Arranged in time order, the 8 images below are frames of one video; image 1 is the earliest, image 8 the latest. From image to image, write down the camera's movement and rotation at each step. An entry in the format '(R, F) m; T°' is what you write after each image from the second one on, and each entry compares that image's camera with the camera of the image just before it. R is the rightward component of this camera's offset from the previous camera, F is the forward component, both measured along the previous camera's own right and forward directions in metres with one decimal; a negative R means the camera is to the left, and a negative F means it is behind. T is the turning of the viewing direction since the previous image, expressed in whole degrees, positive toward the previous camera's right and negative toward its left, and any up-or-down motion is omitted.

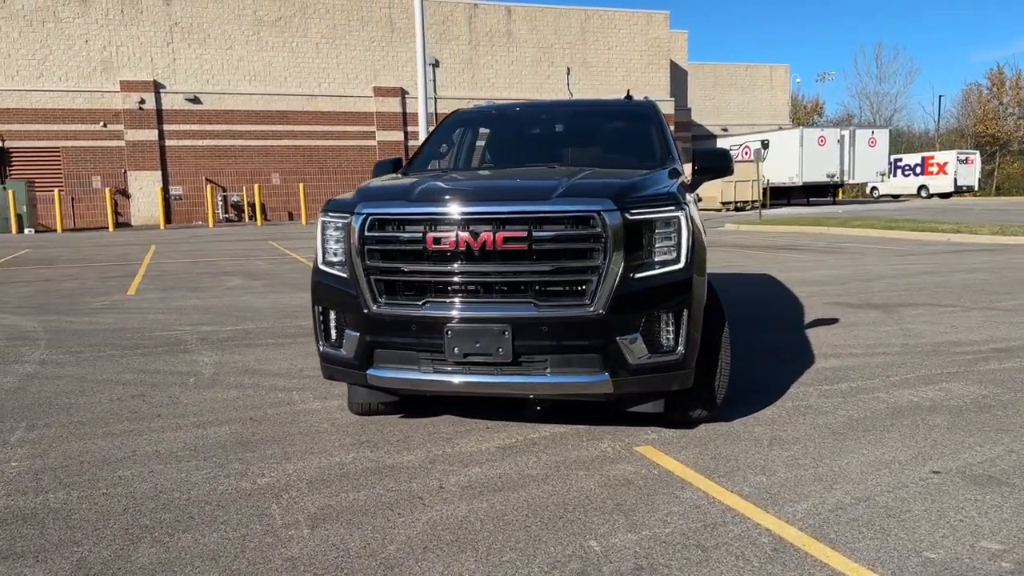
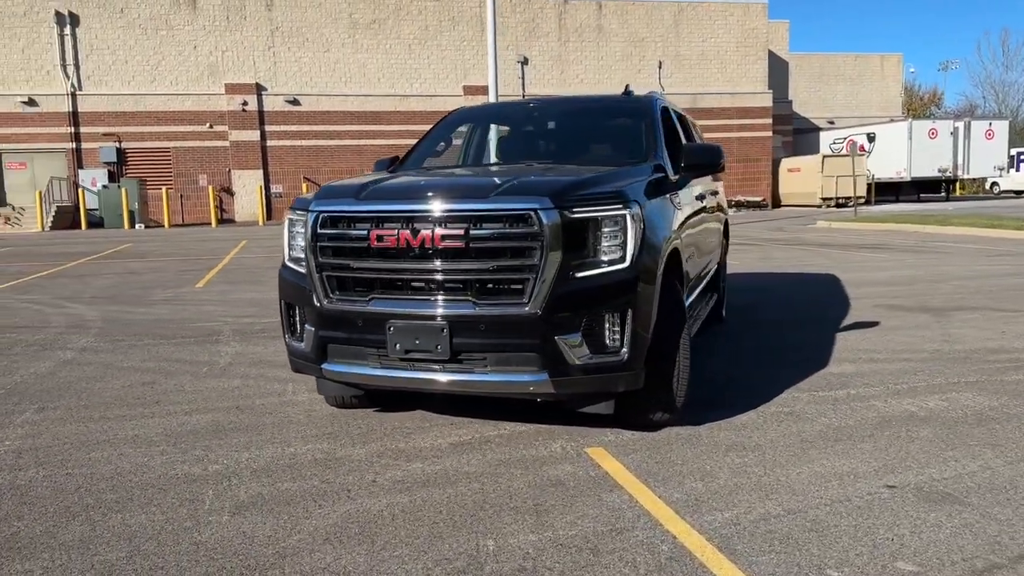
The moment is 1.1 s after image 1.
(+0.8, +0.1) m; -7°
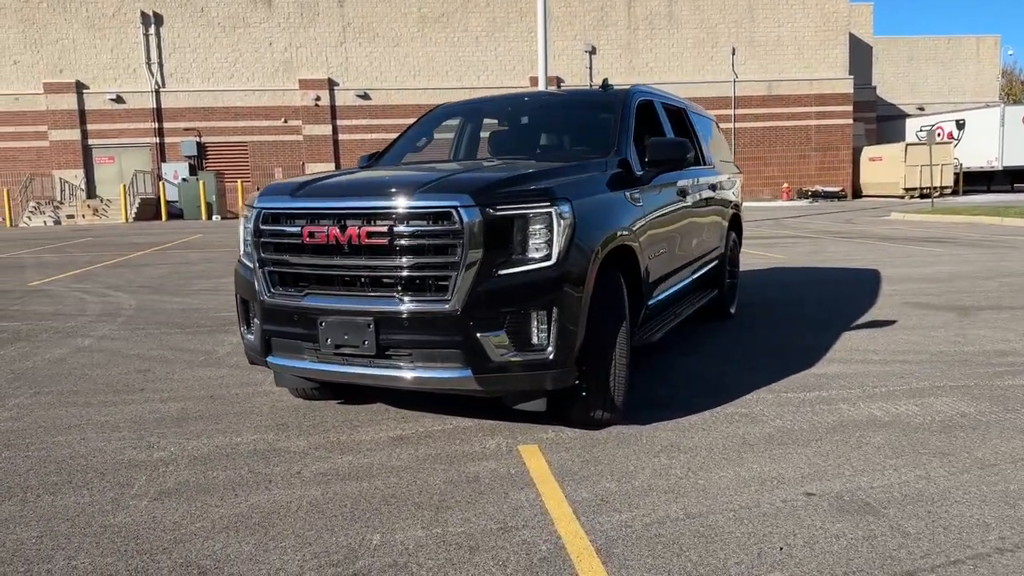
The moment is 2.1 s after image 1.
(+0.8, 0.0) m; -6°
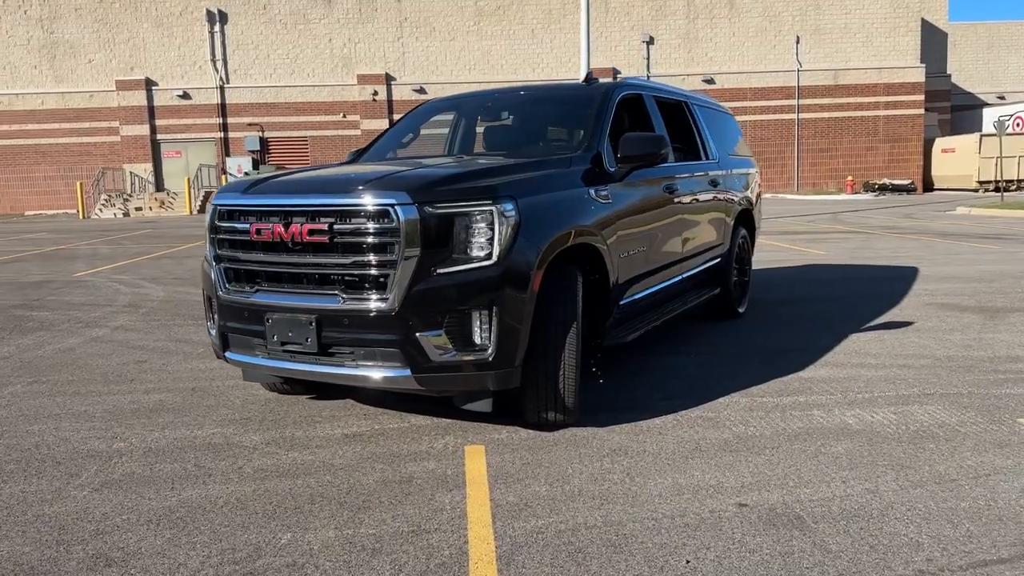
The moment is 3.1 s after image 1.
(+0.6, +0.1) m; -5°
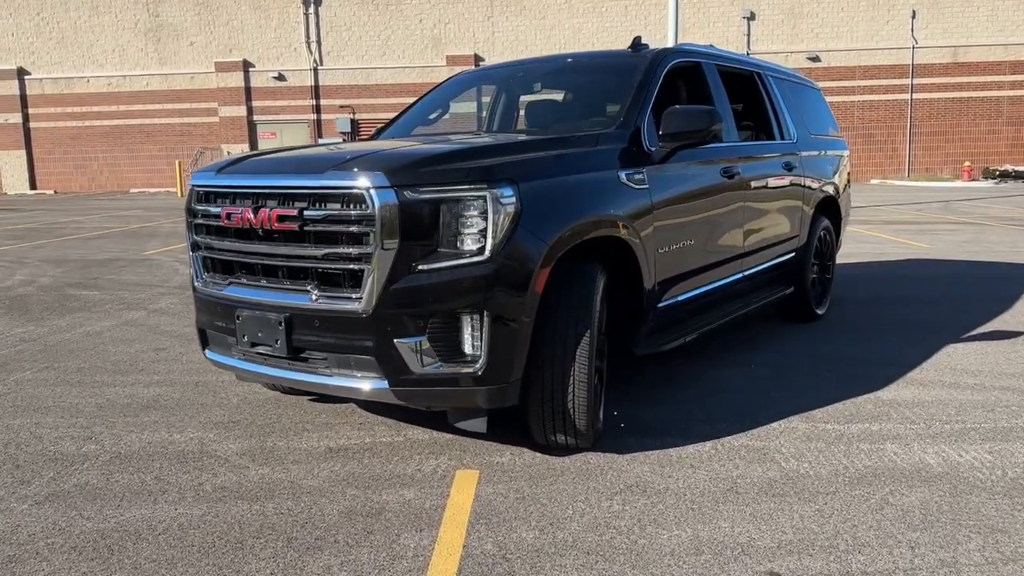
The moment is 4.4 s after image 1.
(+0.4, +0.7) m; -7°
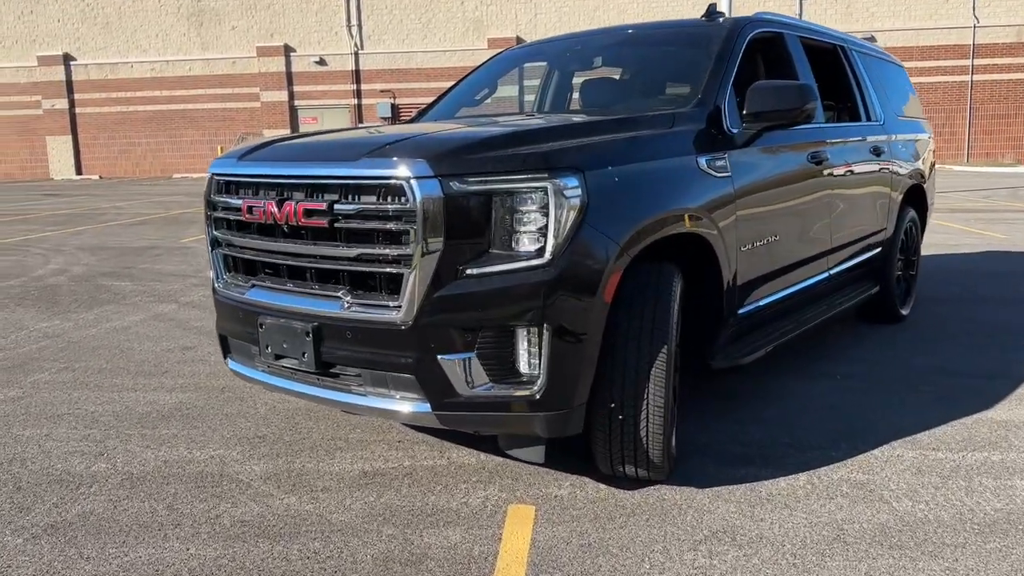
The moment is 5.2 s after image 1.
(-0.1, +0.5) m; -3°
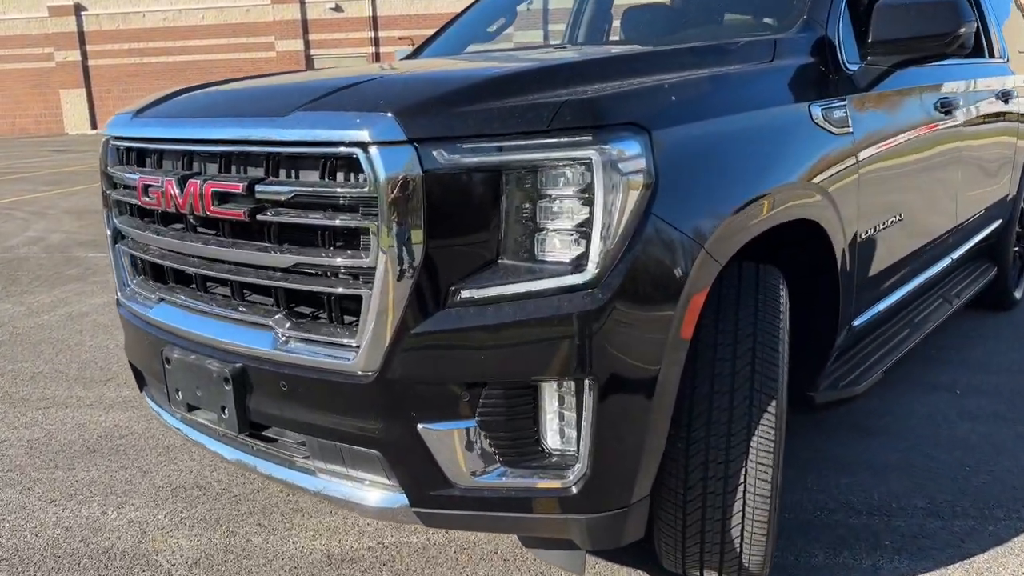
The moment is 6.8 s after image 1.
(0.0, +1.1) m; -2°
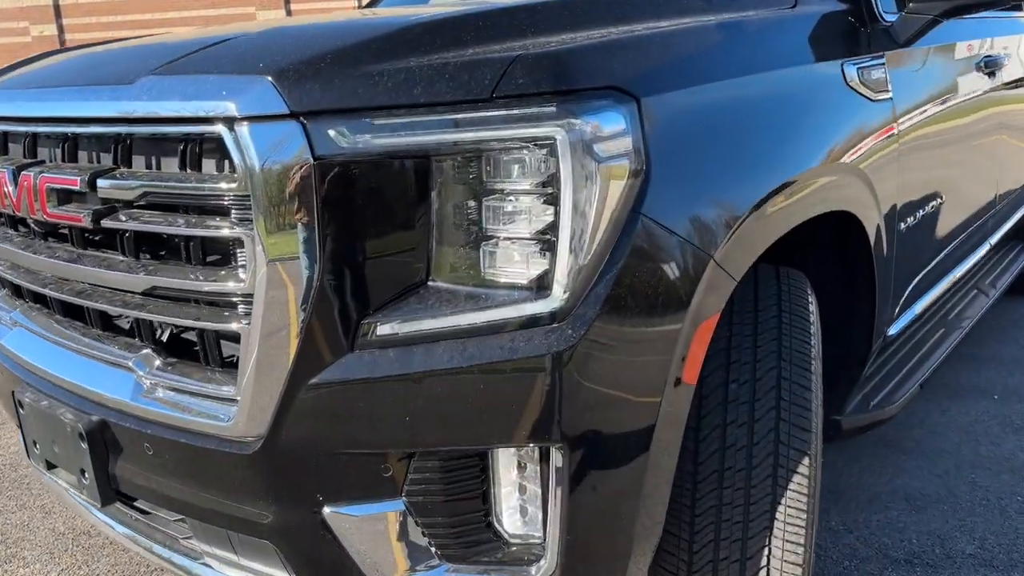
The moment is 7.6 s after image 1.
(+0.1, +0.5) m; 0°
